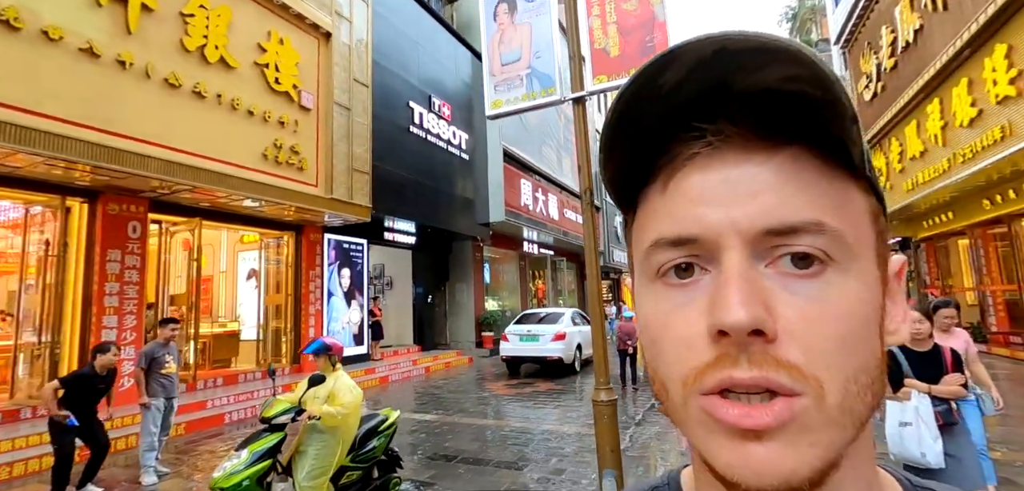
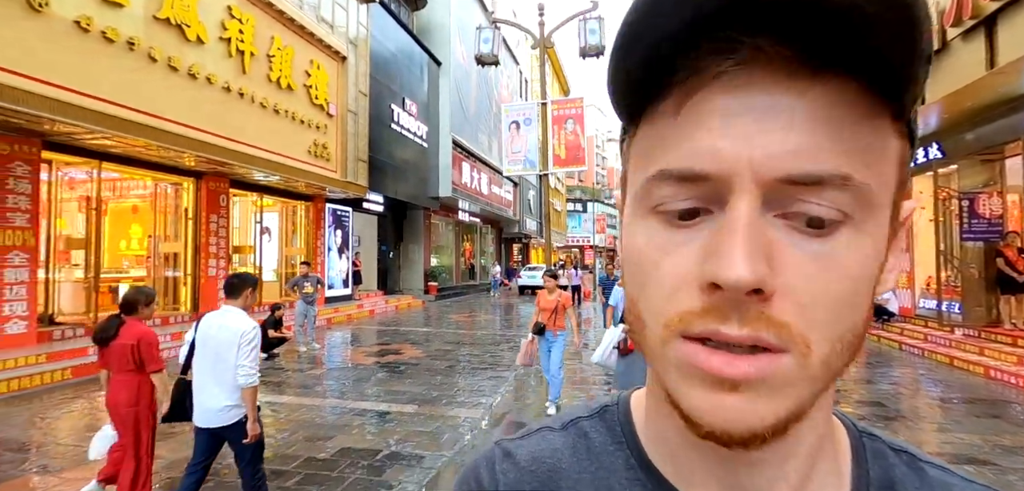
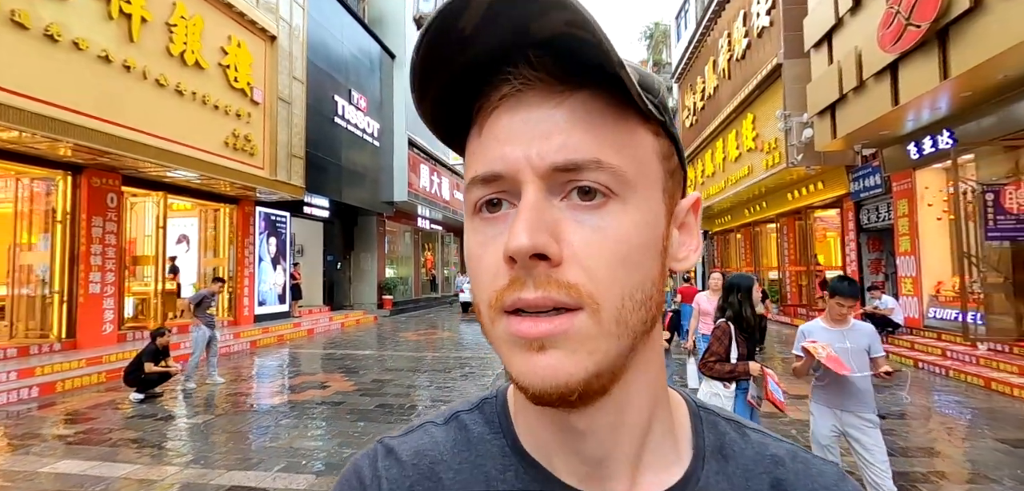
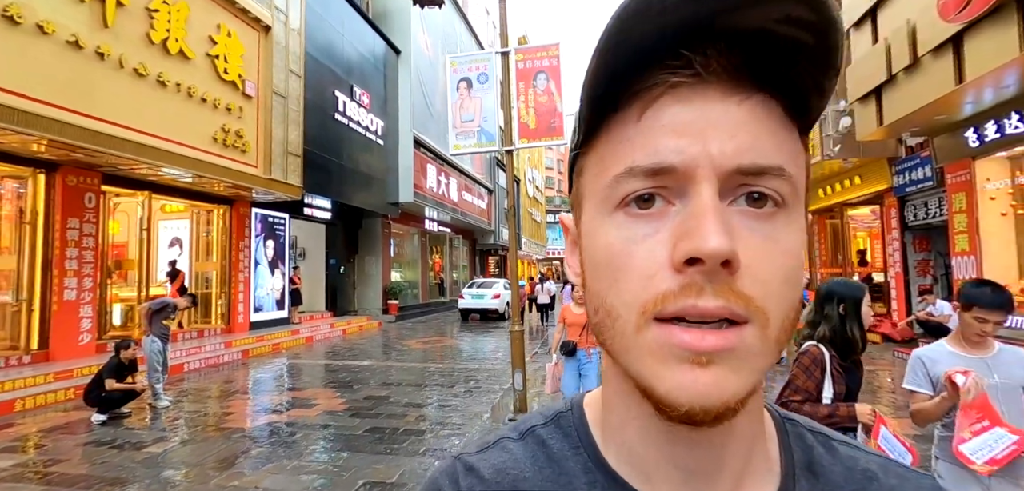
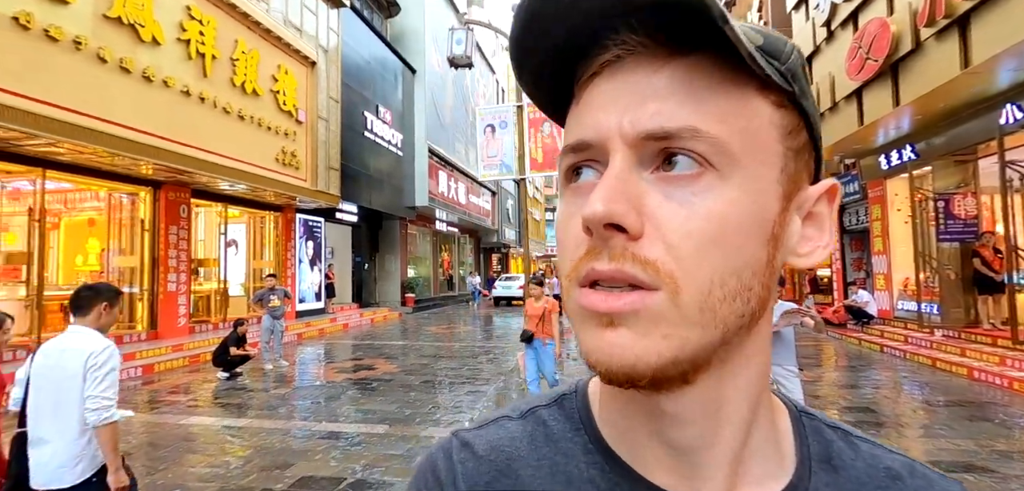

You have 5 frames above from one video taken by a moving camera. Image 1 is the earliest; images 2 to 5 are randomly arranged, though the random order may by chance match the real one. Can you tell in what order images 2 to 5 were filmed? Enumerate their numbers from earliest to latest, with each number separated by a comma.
4, 3, 5, 2
